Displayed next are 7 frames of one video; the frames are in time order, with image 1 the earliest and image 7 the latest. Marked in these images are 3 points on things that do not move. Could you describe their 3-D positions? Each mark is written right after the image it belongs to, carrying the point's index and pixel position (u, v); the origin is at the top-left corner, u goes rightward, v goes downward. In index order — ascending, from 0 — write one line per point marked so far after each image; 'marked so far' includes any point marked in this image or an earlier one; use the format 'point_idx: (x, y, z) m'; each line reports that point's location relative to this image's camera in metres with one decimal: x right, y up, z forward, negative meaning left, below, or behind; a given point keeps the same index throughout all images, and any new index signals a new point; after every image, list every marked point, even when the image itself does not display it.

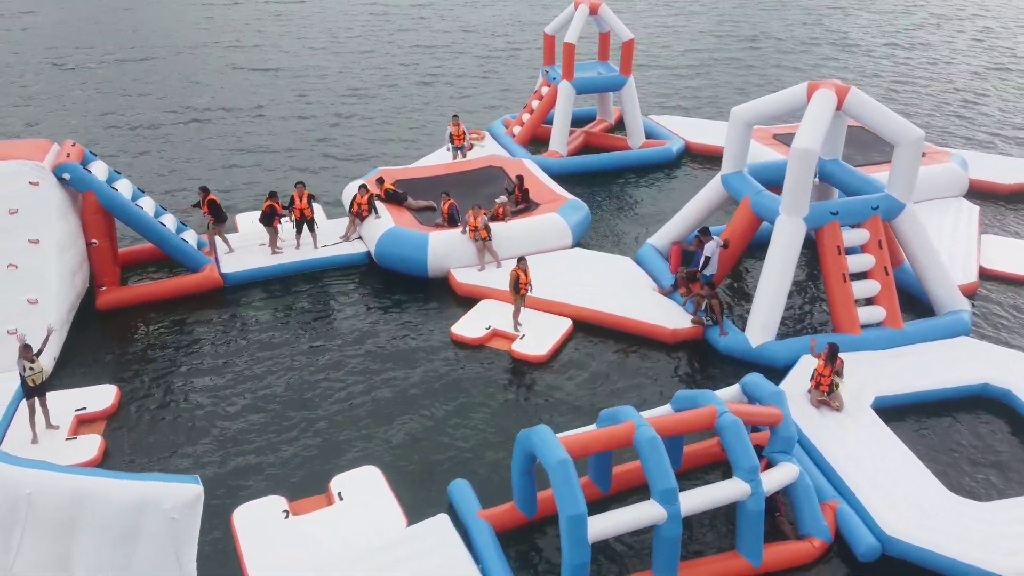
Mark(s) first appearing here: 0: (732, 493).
0: (+2.5, -2.3, +8.6) m
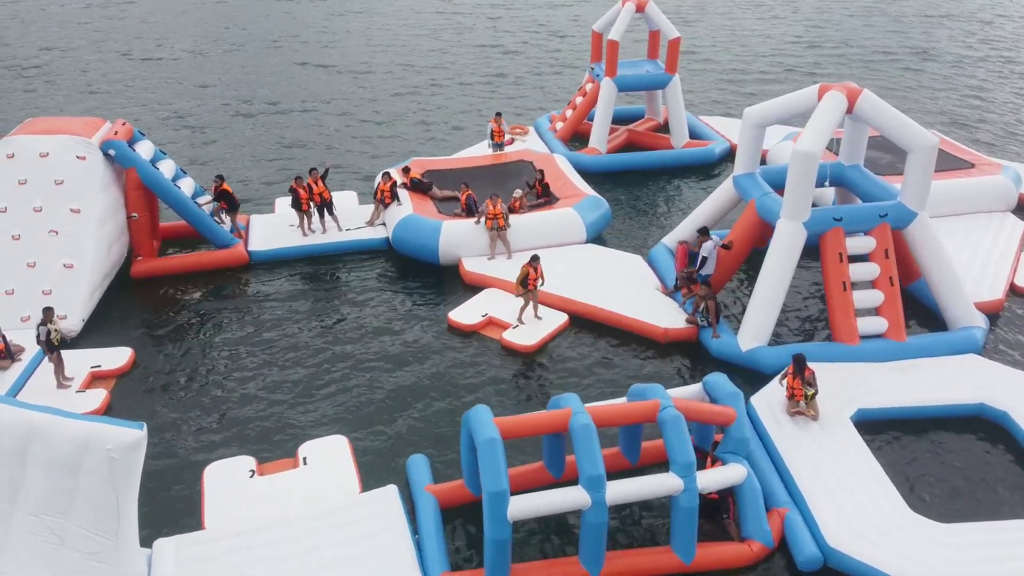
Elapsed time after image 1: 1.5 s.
0: (+1.7, -2.3, +8.6) m
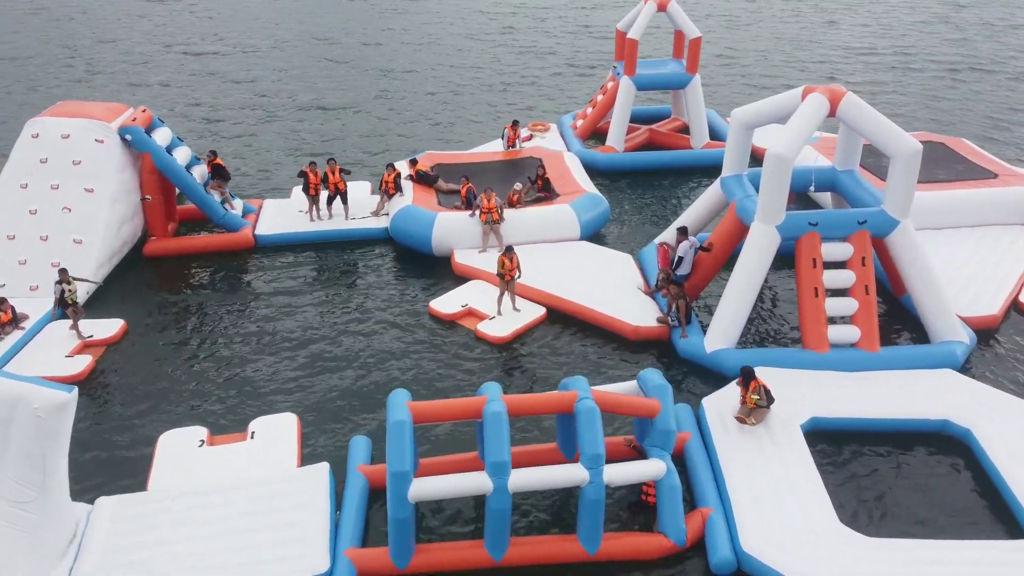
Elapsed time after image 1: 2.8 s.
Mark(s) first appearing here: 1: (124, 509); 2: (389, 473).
0: (+0.6, -2.2, +8.6) m
1: (-5.0, -2.8, +9.6) m
2: (-1.4, -2.1, +8.4) m
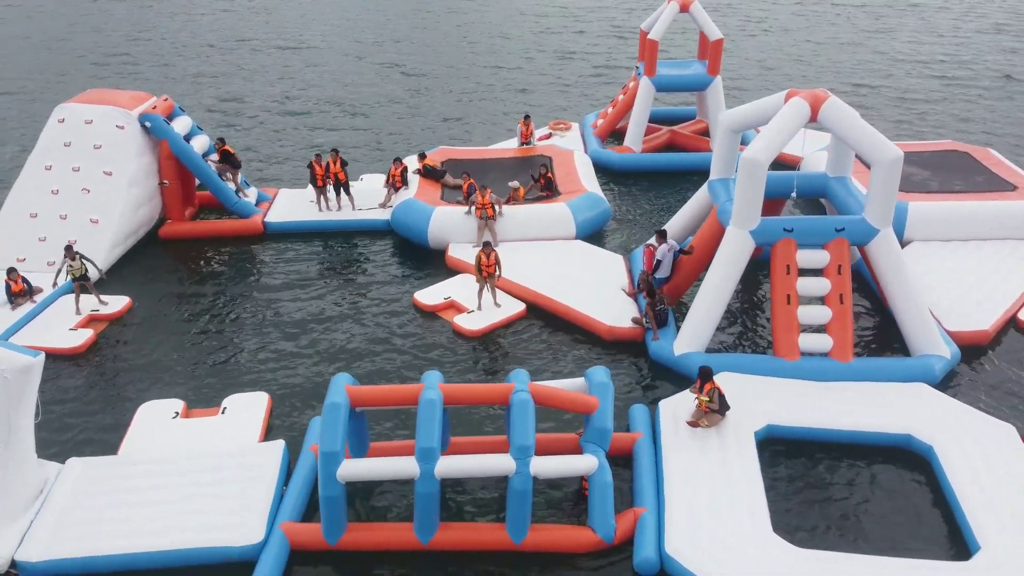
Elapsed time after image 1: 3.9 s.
0: (-0.2, -2.1, +8.9) m
1: (-5.8, -2.5, +10.2) m
2: (-2.2, -1.9, +8.8) m
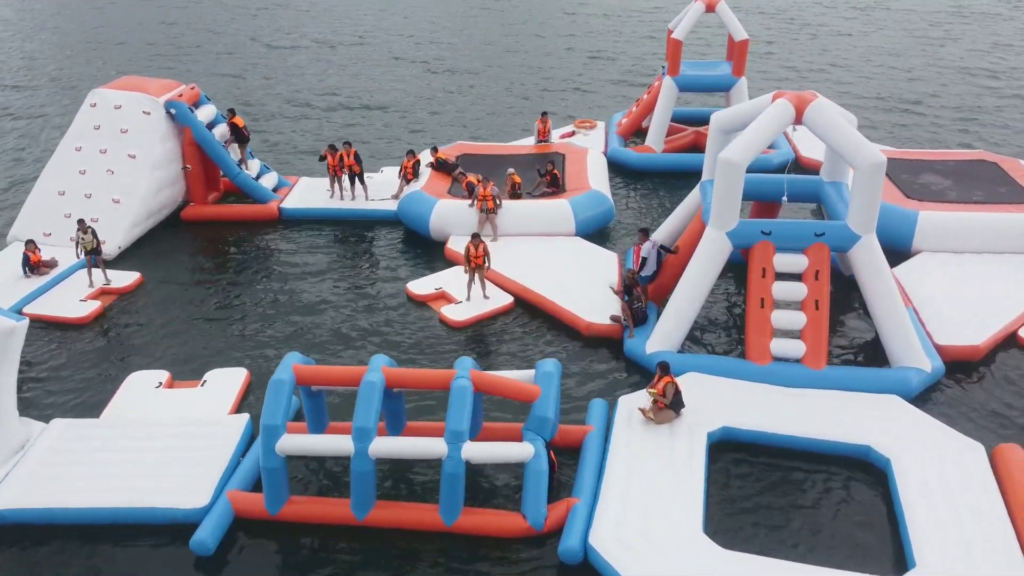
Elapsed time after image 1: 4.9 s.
0: (-1.0, -2.0, +9.1) m
1: (-6.5, -2.1, +10.9) m
2: (-3.0, -1.7, +9.2) m
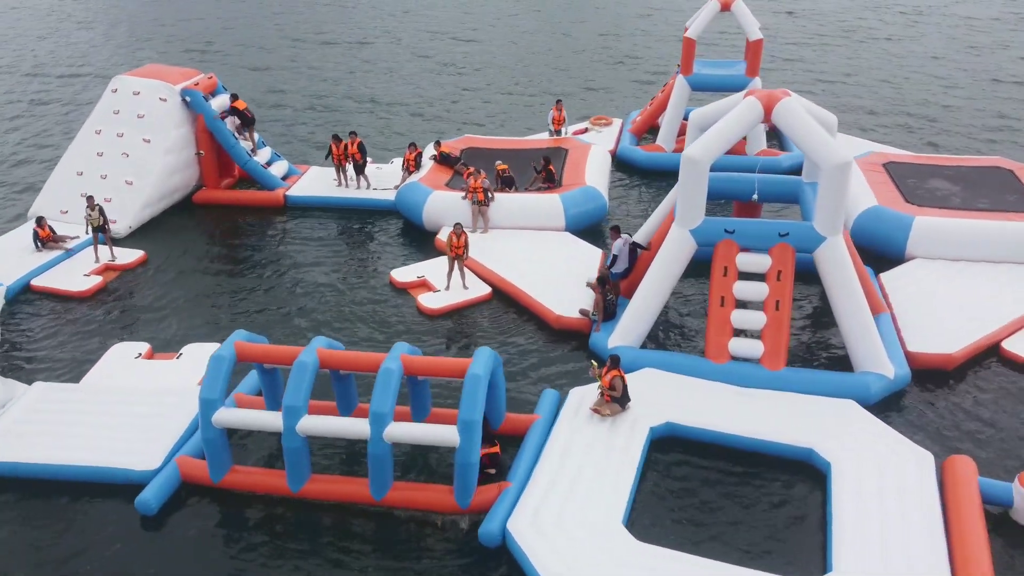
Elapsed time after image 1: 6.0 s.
0: (-1.9, -1.7, +9.4) m
1: (-7.2, -1.6, +11.6) m
2: (-3.9, -1.4, +9.7) m
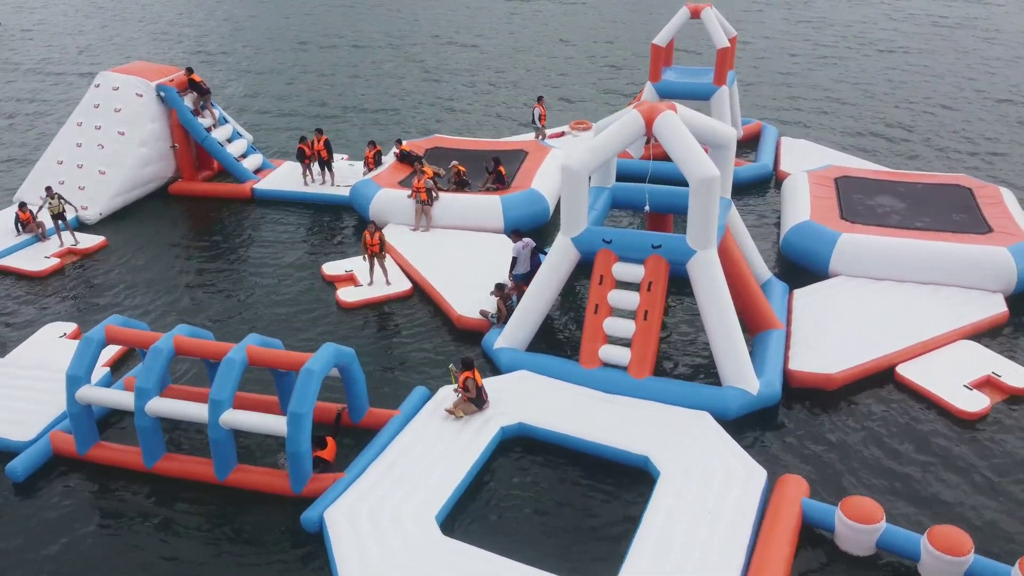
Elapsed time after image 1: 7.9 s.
0: (-4.1, -1.6, +10.1) m
1: (-9.2, -1.3, +12.8) m
2: (-6.1, -1.2, +10.5) m
